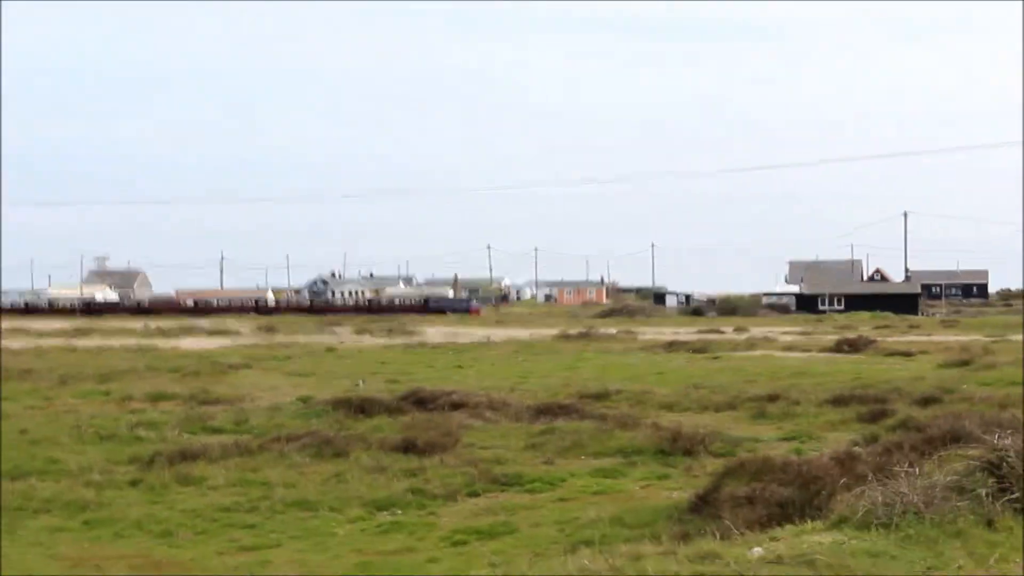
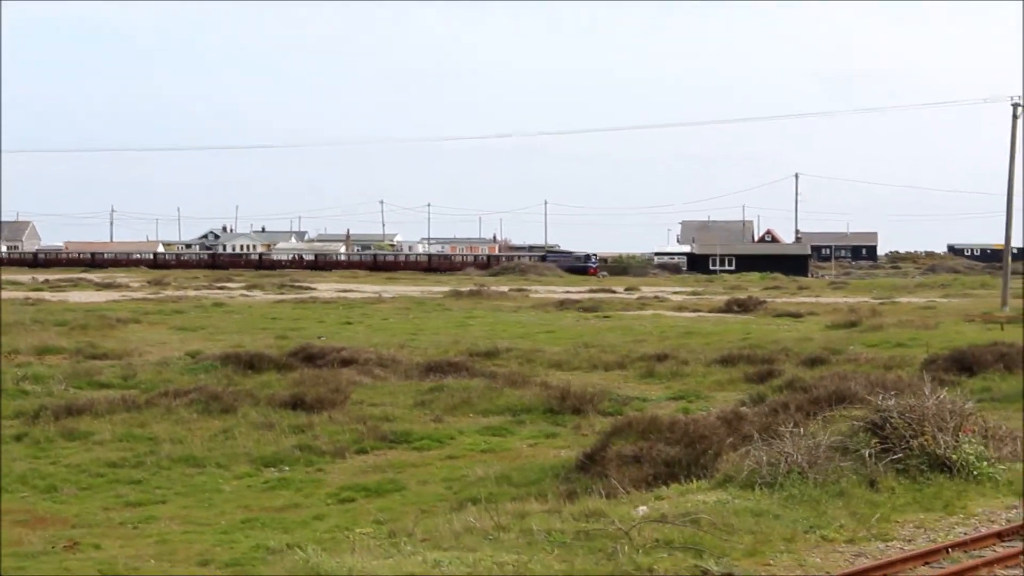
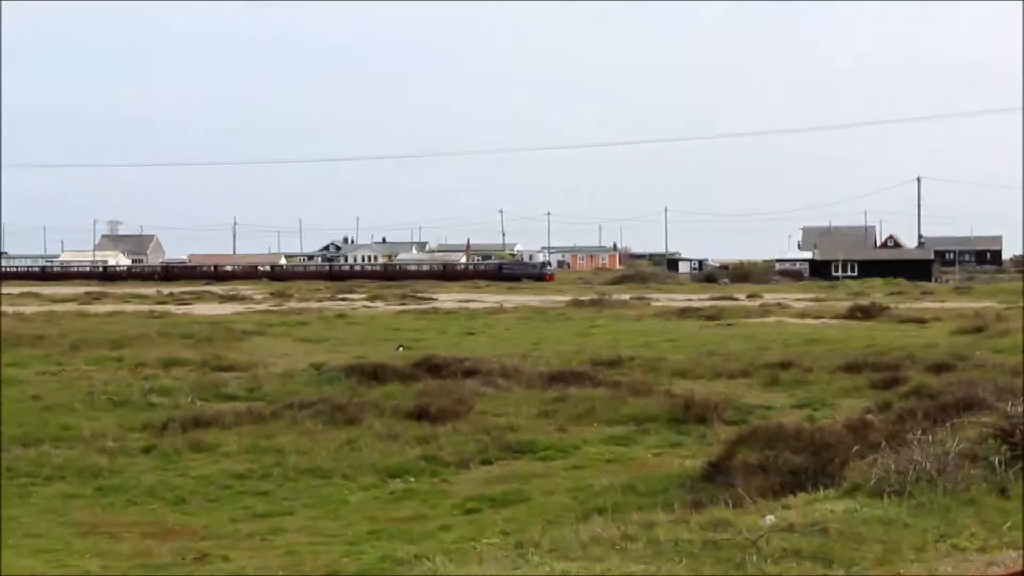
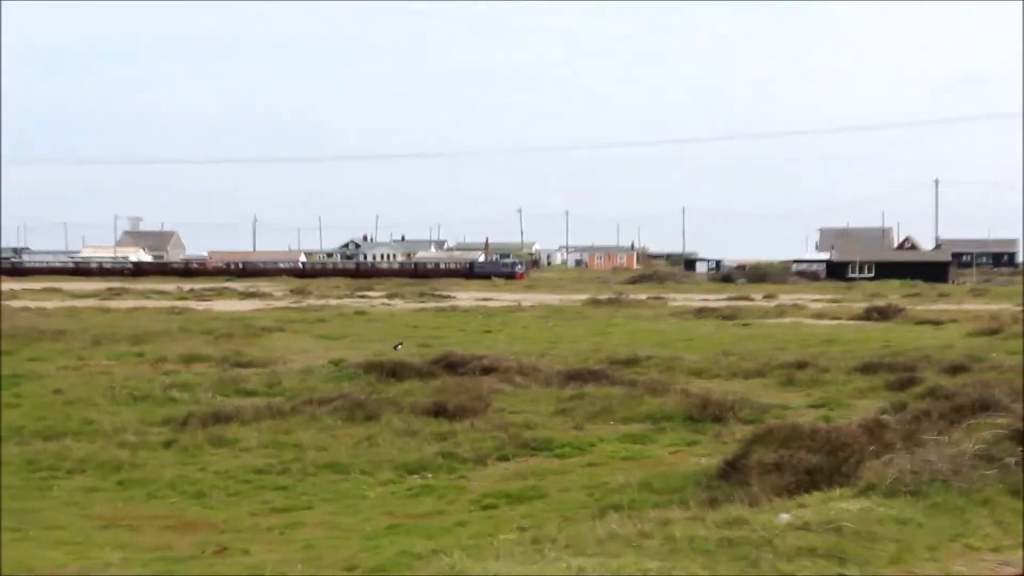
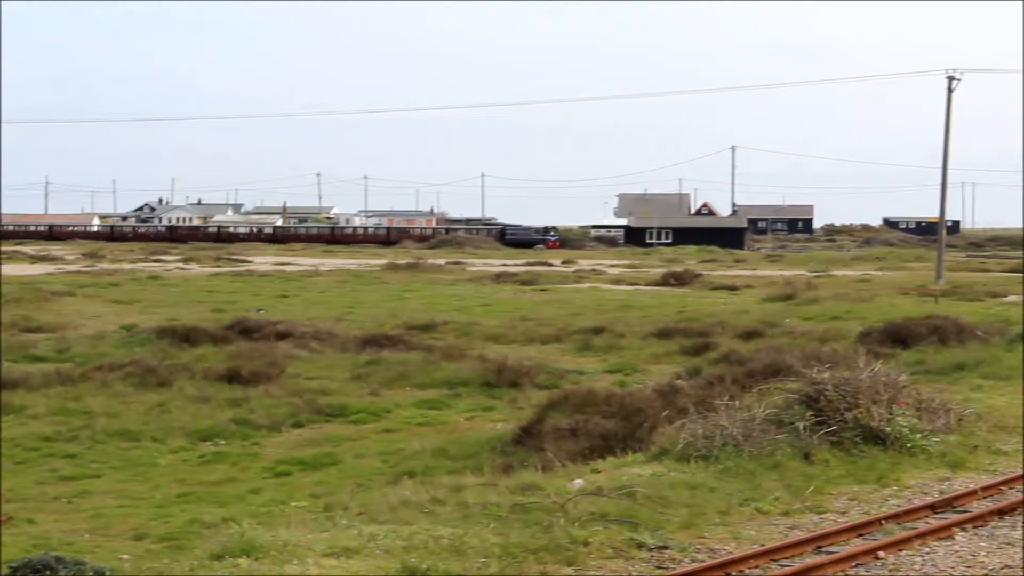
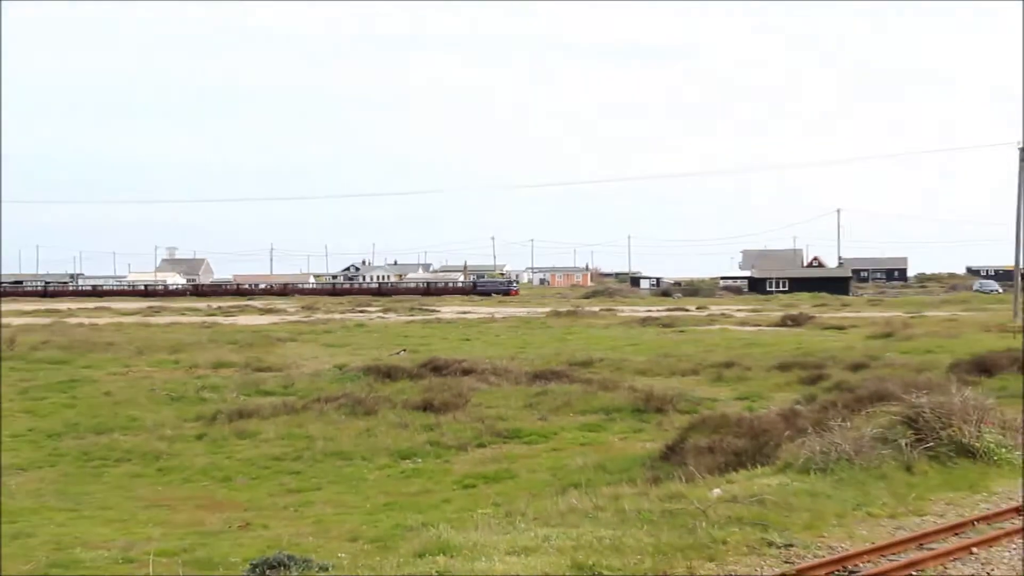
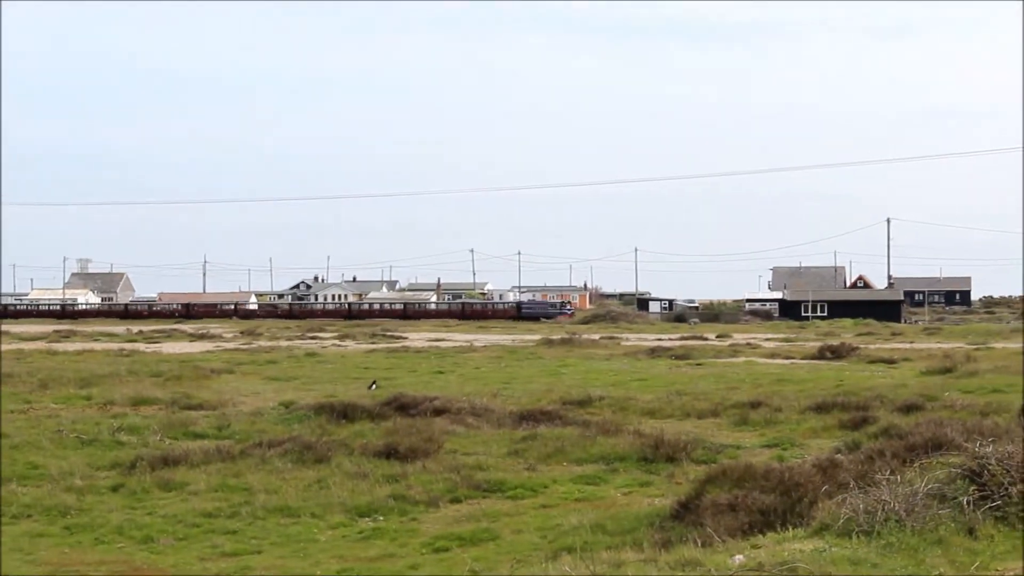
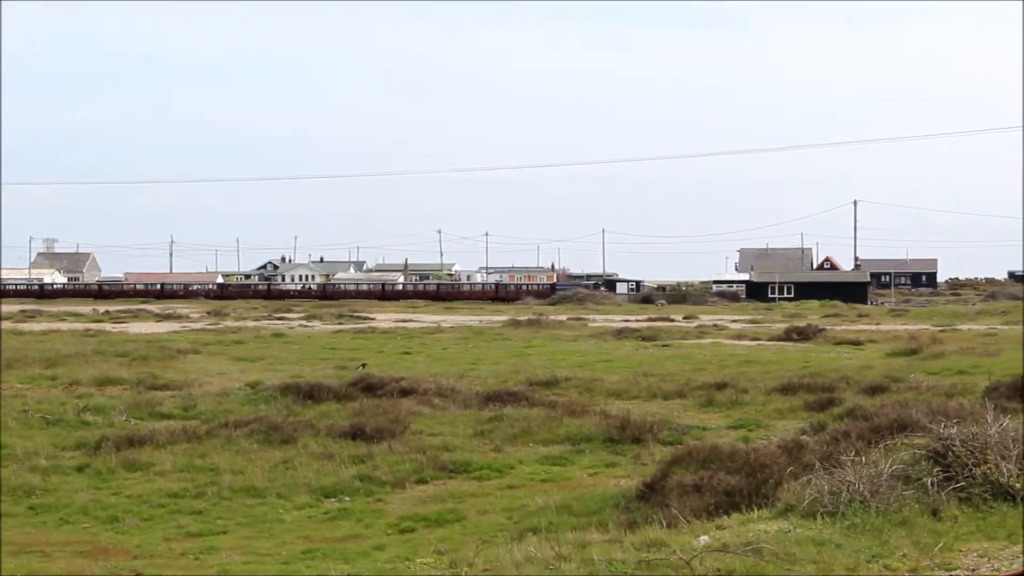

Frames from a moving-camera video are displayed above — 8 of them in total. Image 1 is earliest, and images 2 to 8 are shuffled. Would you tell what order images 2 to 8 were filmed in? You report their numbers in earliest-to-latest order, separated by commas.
4, 6, 3, 7, 8, 2, 5
